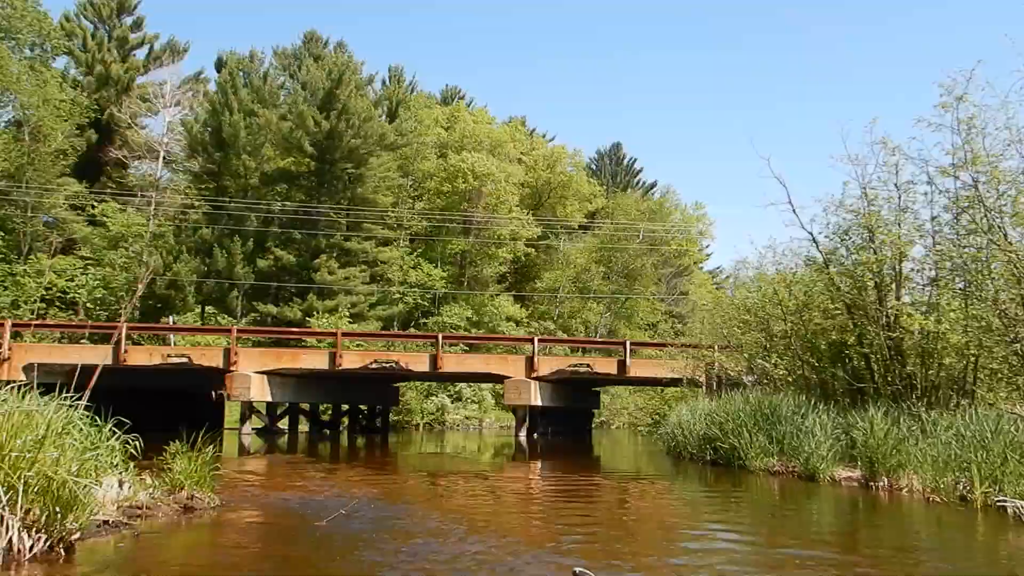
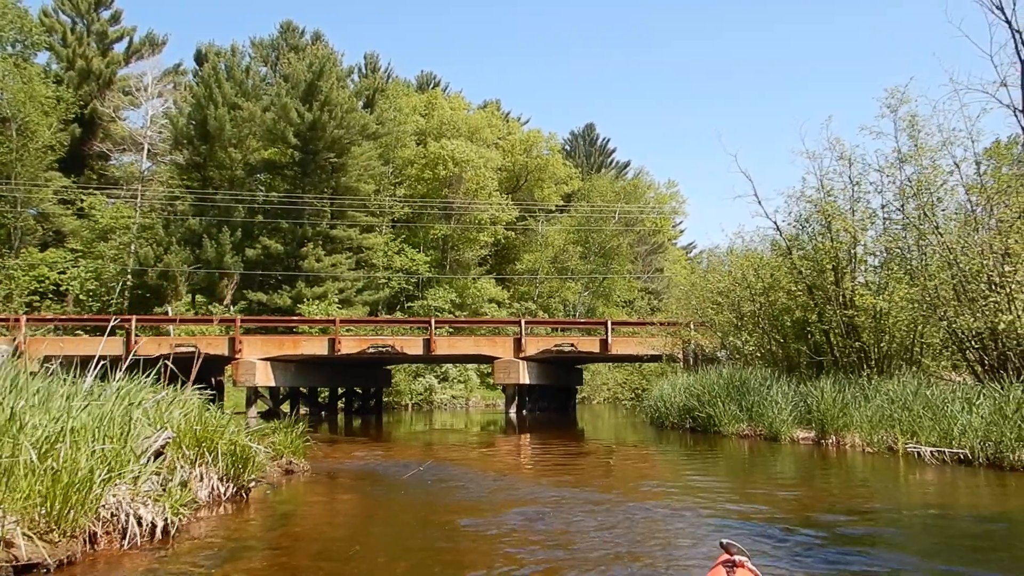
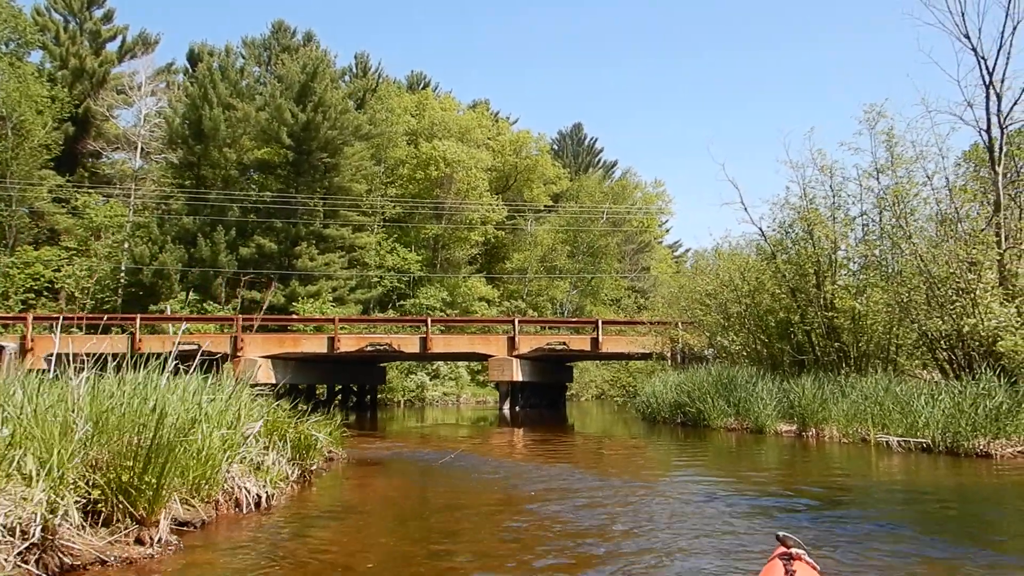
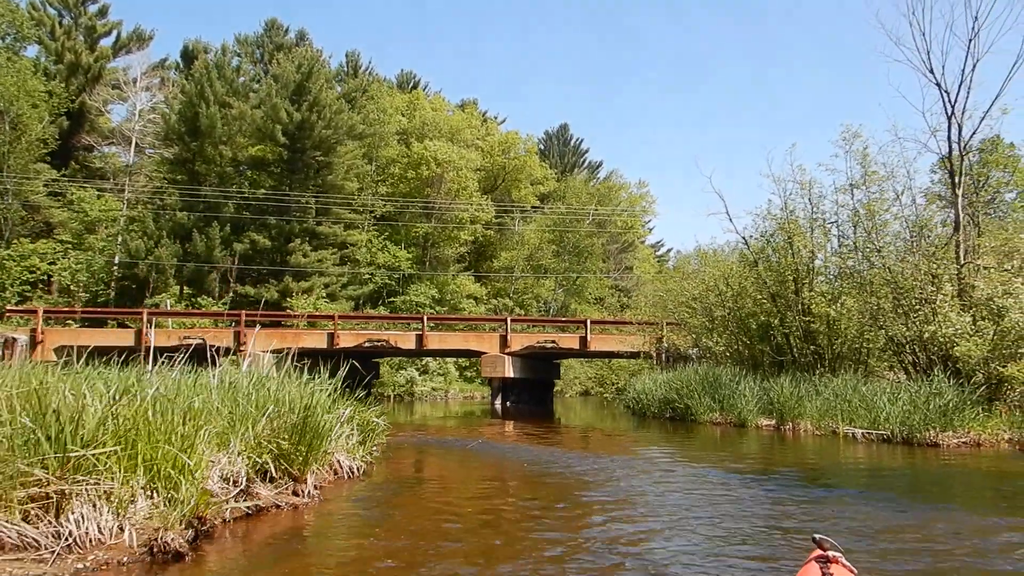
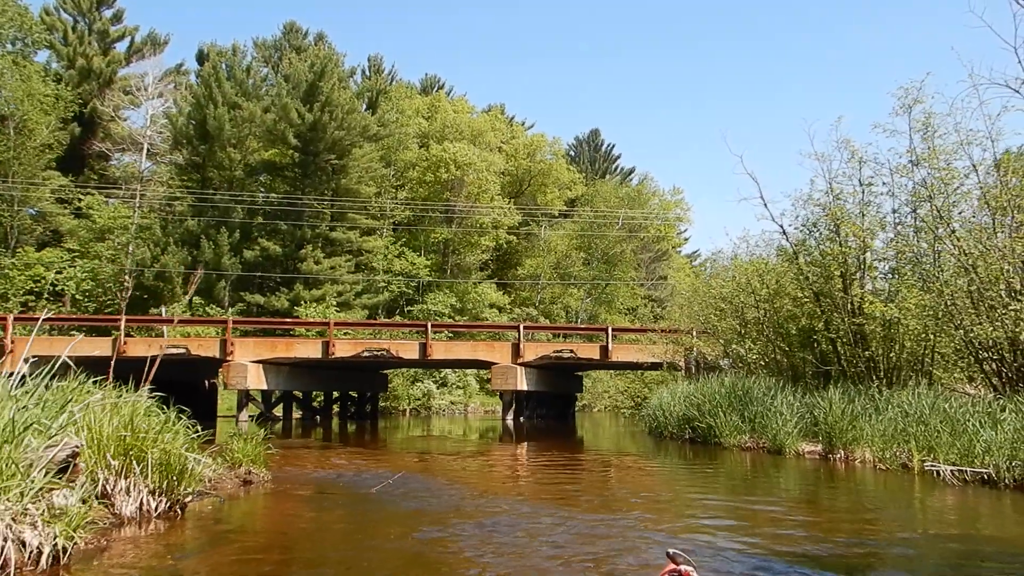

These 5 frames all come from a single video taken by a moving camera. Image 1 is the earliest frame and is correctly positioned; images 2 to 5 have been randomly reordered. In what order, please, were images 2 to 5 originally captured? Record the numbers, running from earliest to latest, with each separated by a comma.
5, 2, 3, 4
